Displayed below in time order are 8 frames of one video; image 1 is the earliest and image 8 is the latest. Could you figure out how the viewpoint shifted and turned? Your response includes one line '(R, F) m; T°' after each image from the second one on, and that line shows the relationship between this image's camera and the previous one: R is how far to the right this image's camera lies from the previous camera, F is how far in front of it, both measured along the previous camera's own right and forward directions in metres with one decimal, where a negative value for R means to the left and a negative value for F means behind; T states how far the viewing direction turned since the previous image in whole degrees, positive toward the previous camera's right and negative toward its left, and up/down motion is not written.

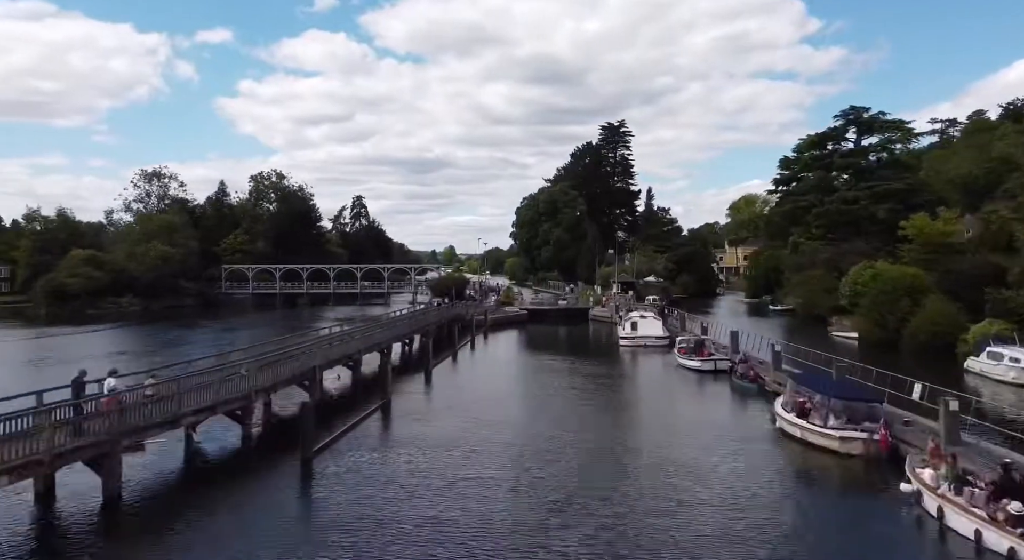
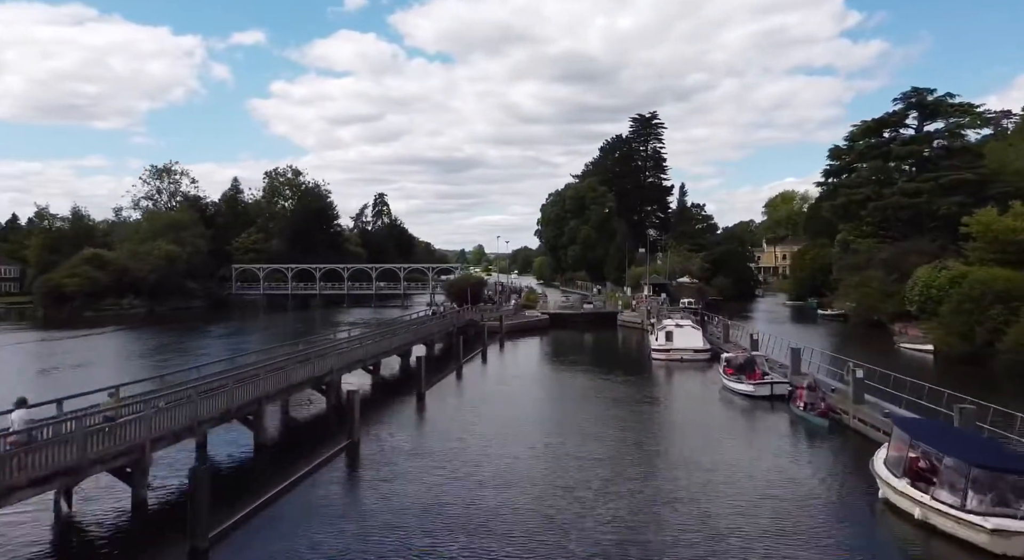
(+0.8, +5.6) m; -2°
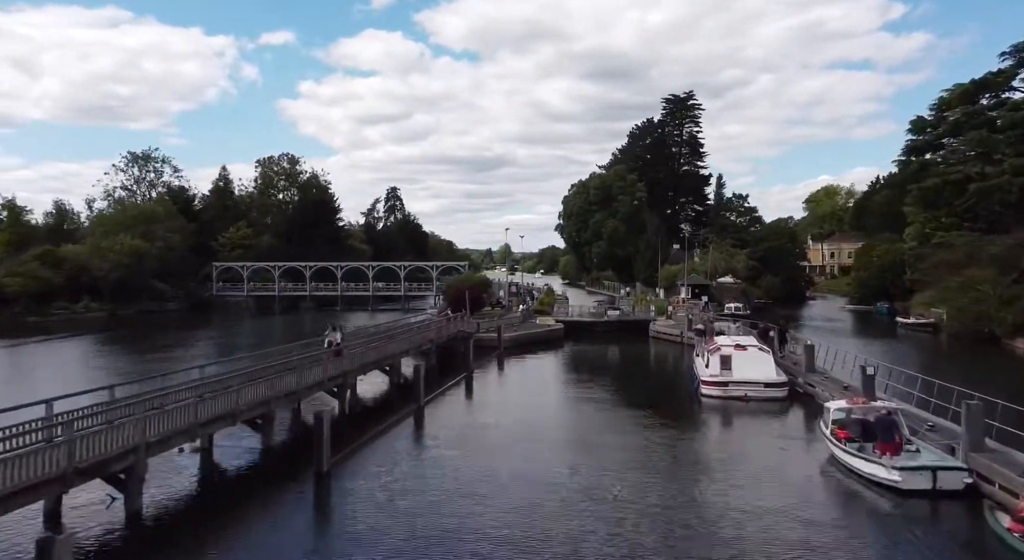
(+1.4, +11.1) m; -2°
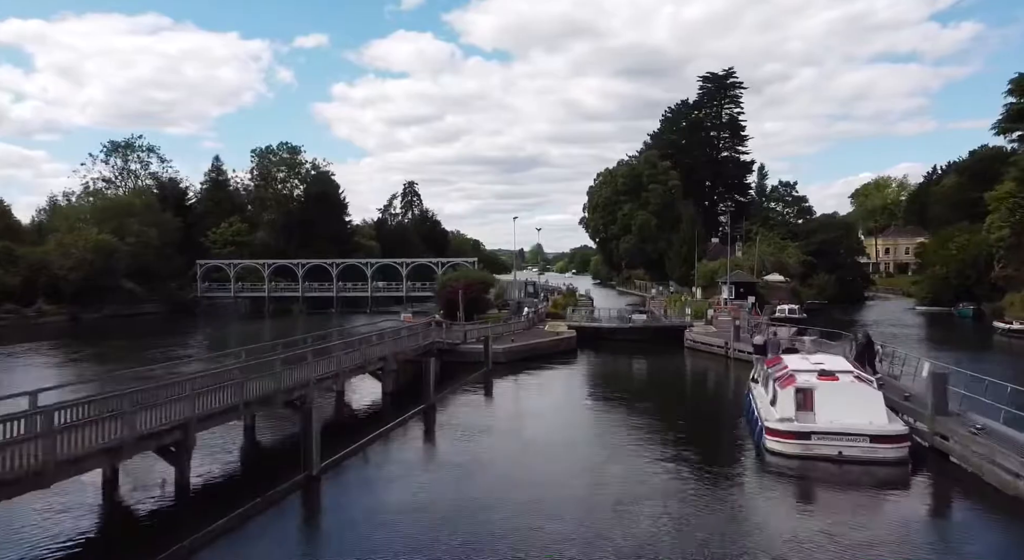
(+1.8, +9.1) m; -3°
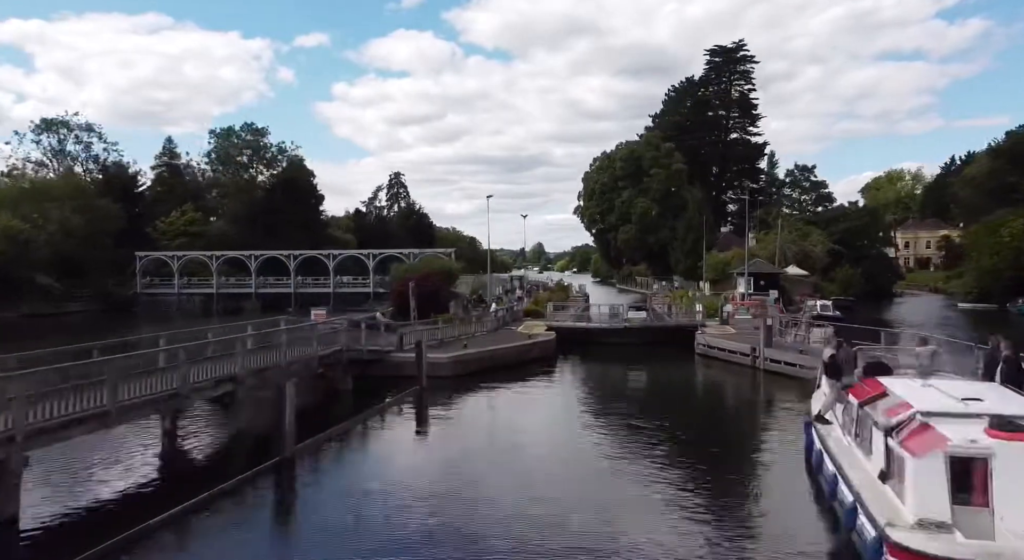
(+1.8, +8.7) m; 0°
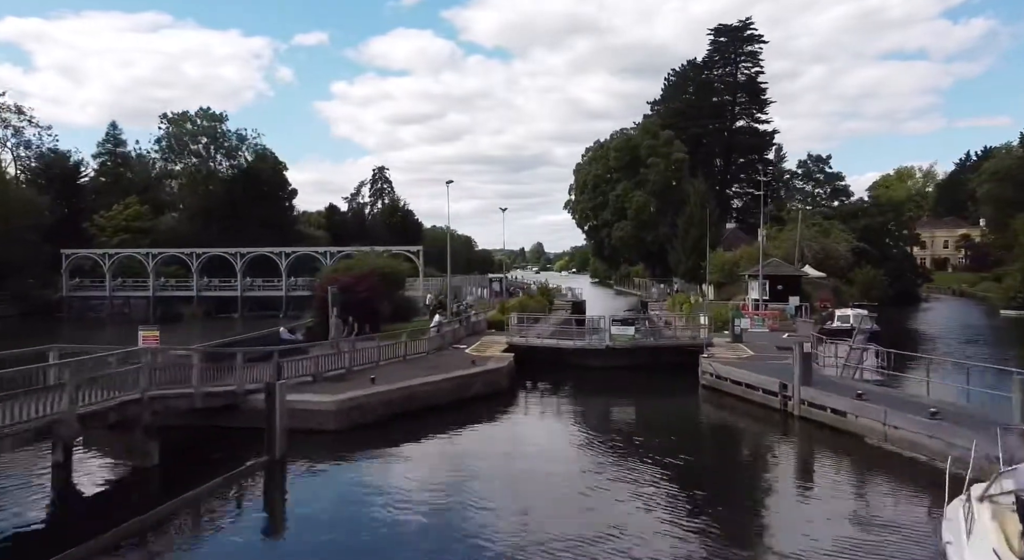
(+1.8, +7.5) m; 0°
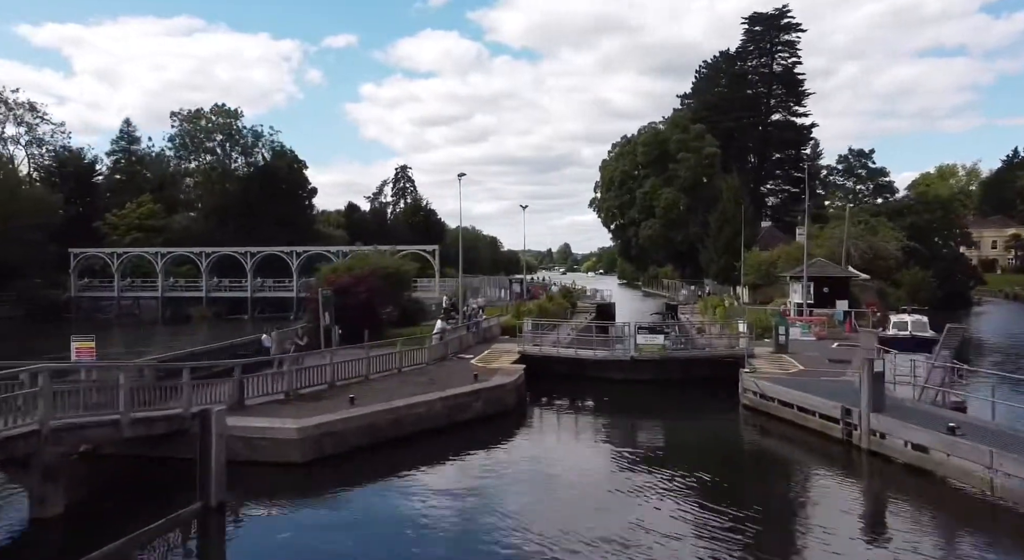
(+0.5, +2.9) m; -2°
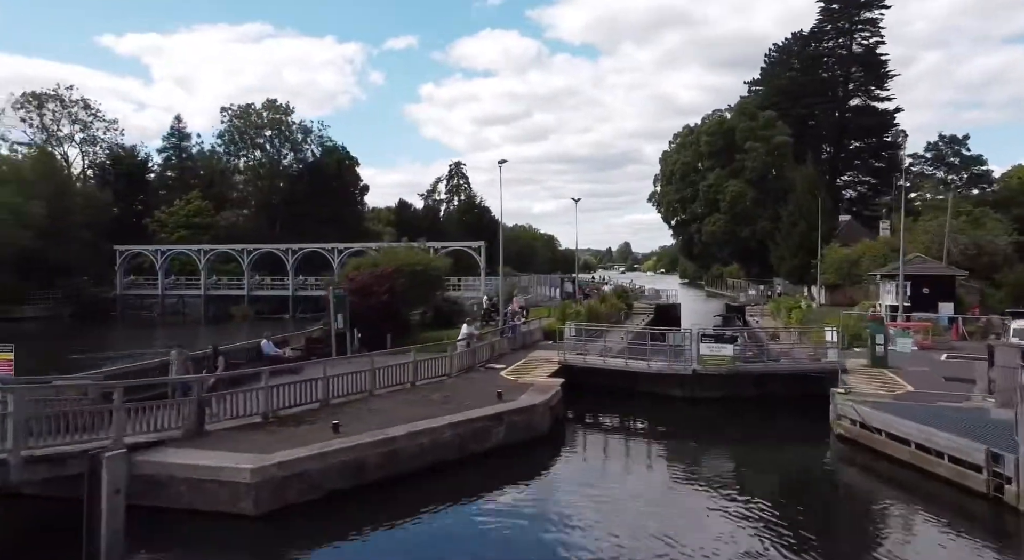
(+0.6, +3.4) m; -5°
